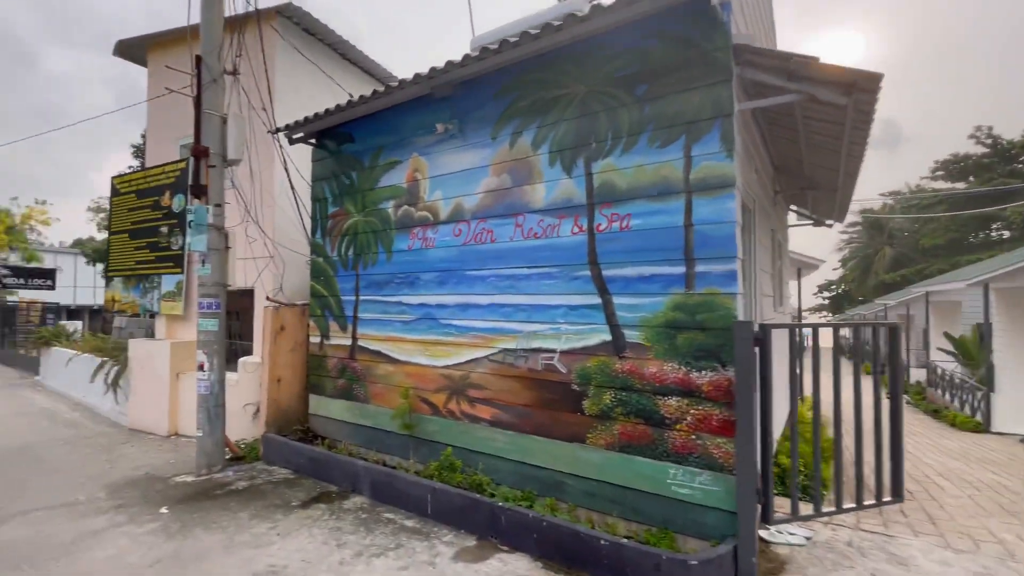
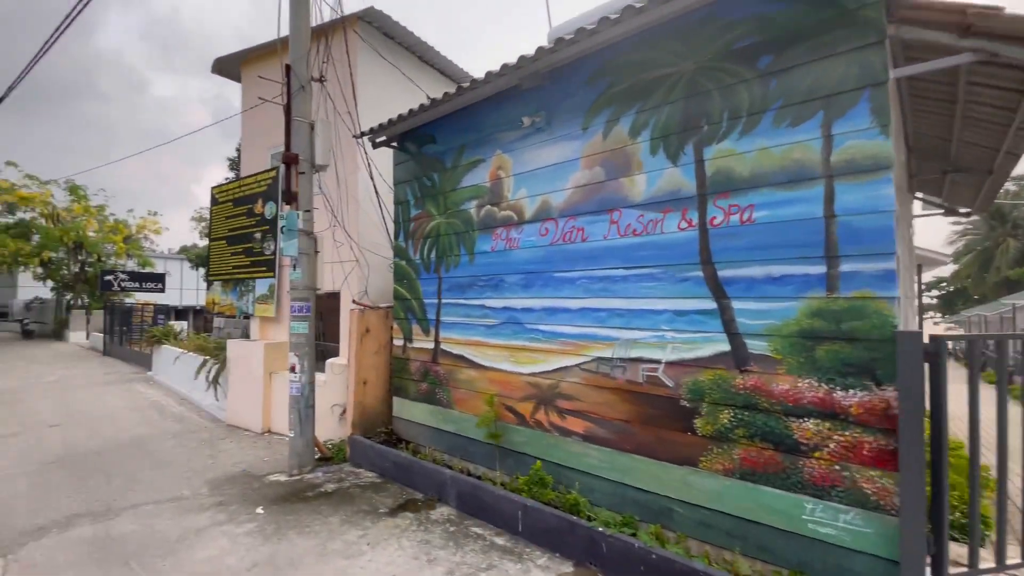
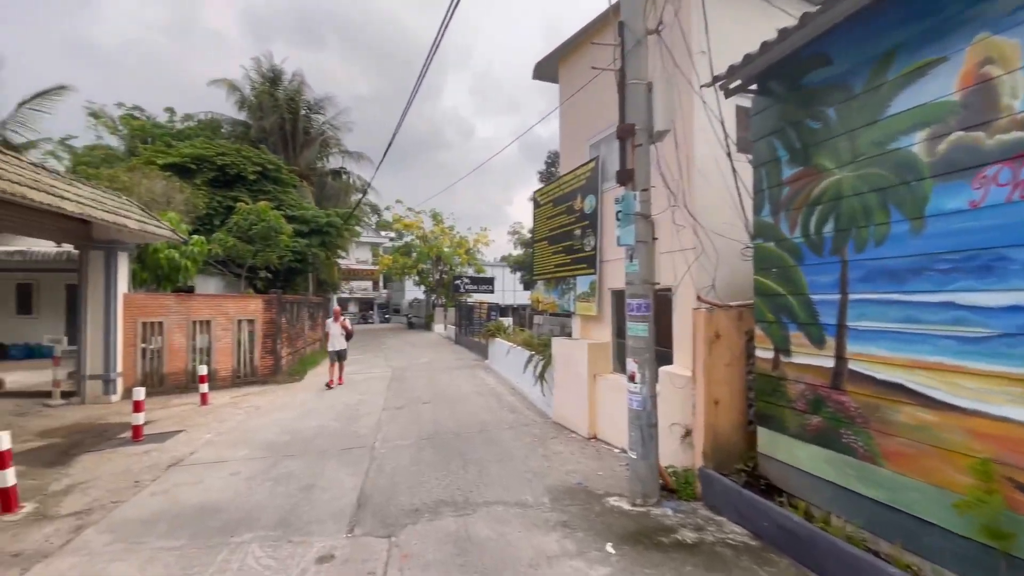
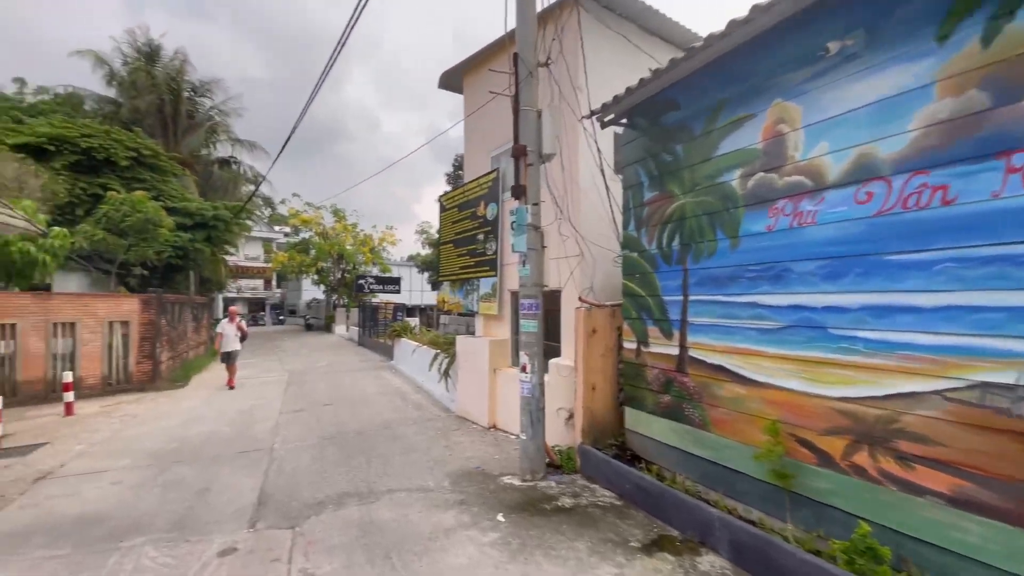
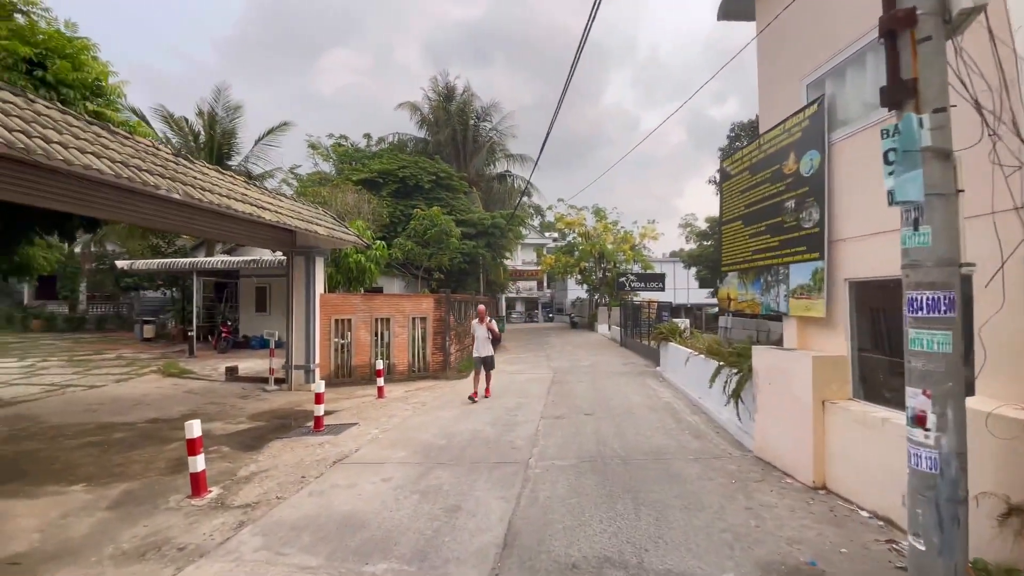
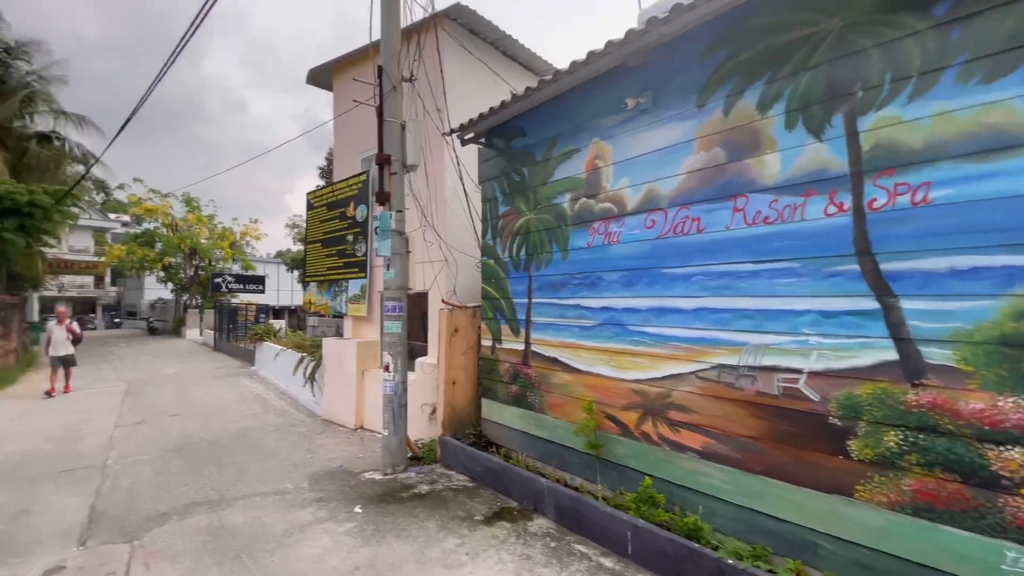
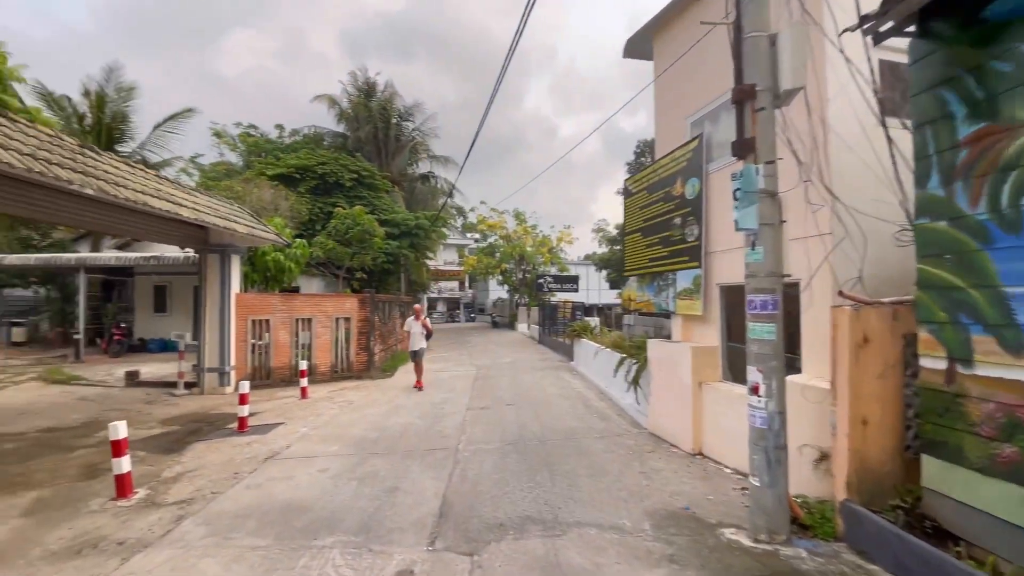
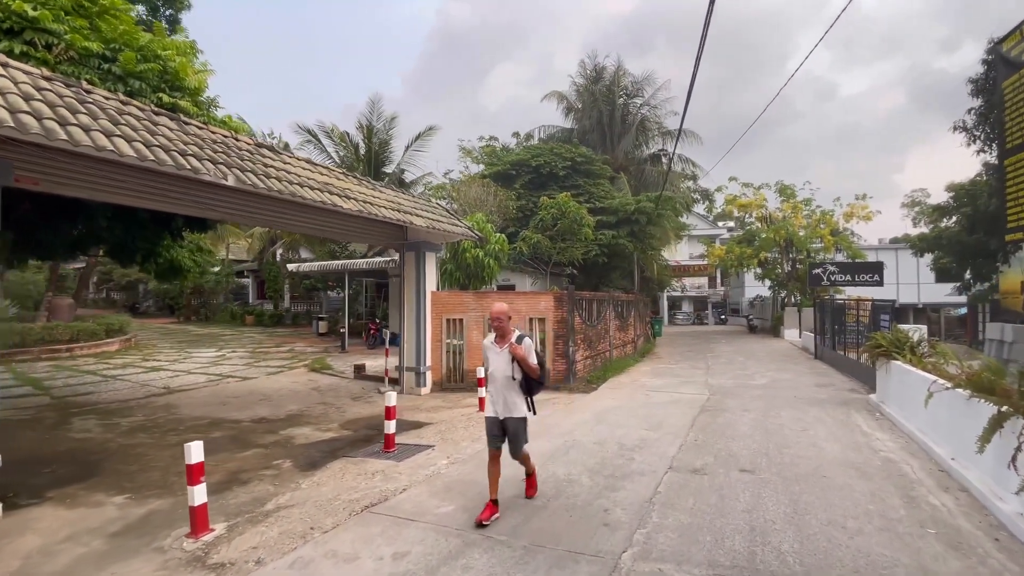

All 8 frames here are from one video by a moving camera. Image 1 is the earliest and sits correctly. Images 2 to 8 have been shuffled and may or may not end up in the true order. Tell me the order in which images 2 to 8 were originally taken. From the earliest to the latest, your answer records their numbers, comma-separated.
2, 6, 4, 3, 7, 5, 8
